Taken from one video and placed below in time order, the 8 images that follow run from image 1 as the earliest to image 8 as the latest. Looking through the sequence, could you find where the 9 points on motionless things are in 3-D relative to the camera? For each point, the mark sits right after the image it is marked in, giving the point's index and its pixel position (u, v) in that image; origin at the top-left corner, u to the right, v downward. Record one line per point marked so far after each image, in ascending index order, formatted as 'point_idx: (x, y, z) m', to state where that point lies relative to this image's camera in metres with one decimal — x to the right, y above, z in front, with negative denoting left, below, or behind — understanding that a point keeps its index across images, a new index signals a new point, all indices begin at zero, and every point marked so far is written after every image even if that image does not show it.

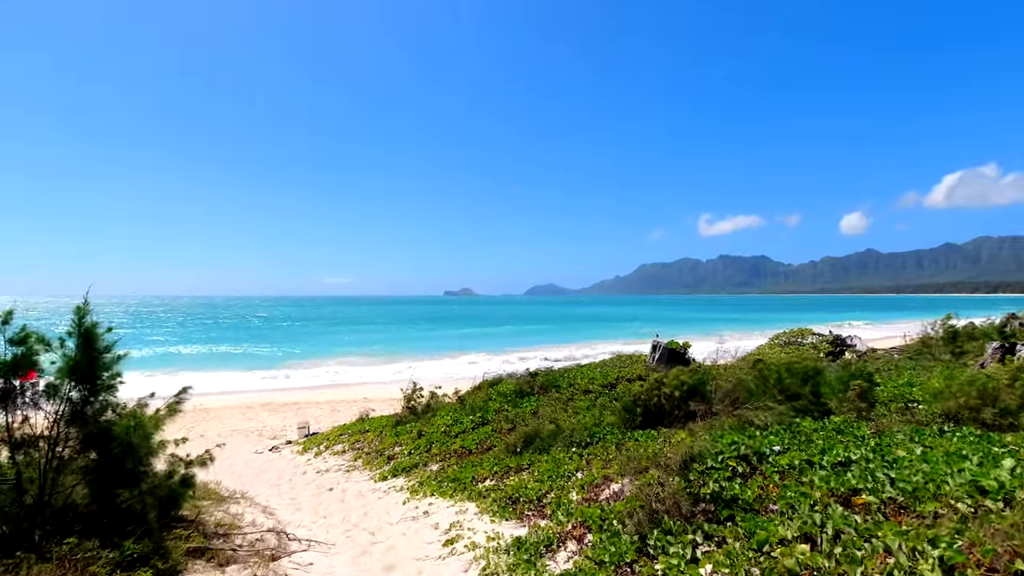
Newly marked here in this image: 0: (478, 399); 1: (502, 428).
0: (-0.9, -3.1, +13.3) m
1: (-0.2, -3.2, +10.9) m
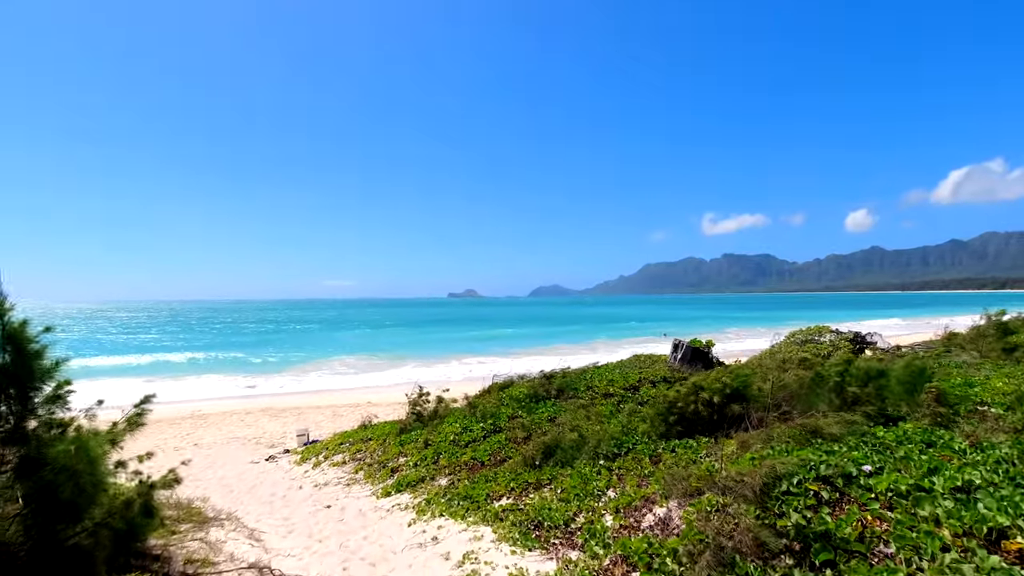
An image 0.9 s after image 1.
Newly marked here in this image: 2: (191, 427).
0: (-0.6, -3.0, +12.2) m
1: (+0.1, -3.1, +9.9) m
2: (-12.4, -5.4, +18.4) m
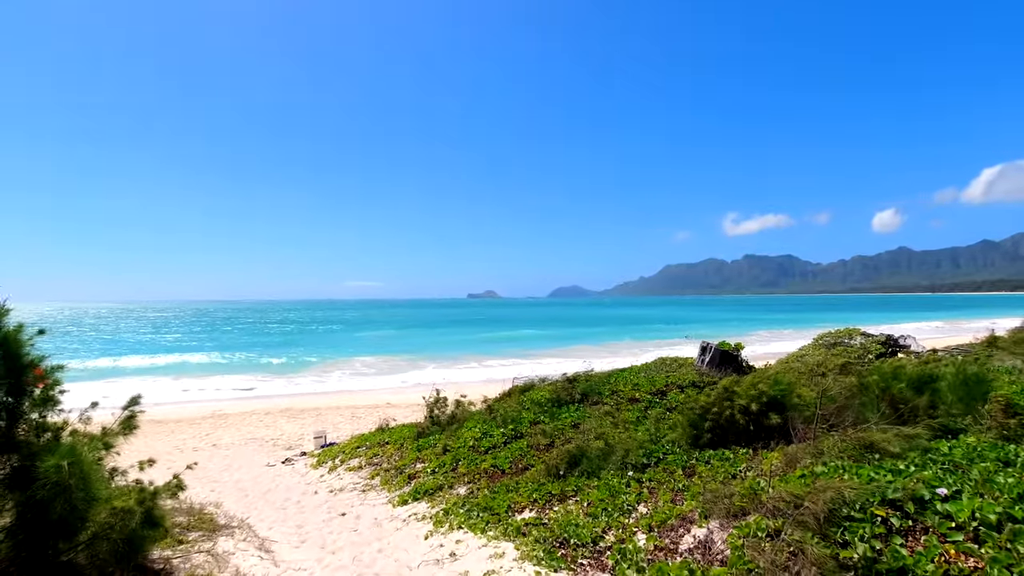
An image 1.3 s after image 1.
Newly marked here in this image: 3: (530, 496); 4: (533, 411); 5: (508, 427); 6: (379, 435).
0: (0.0, -3.0, +11.8) m
1: (+0.6, -3.1, +9.4) m
2: (-11.6, -5.4, +18.4) m
3: (+0.3, -3.2, +7.4) m
4: (+0.5, -2.9, +11.4) m
5: (-0.1, -3.1, +10.6) m
6: (-3.6, -4.0, +13.0) m
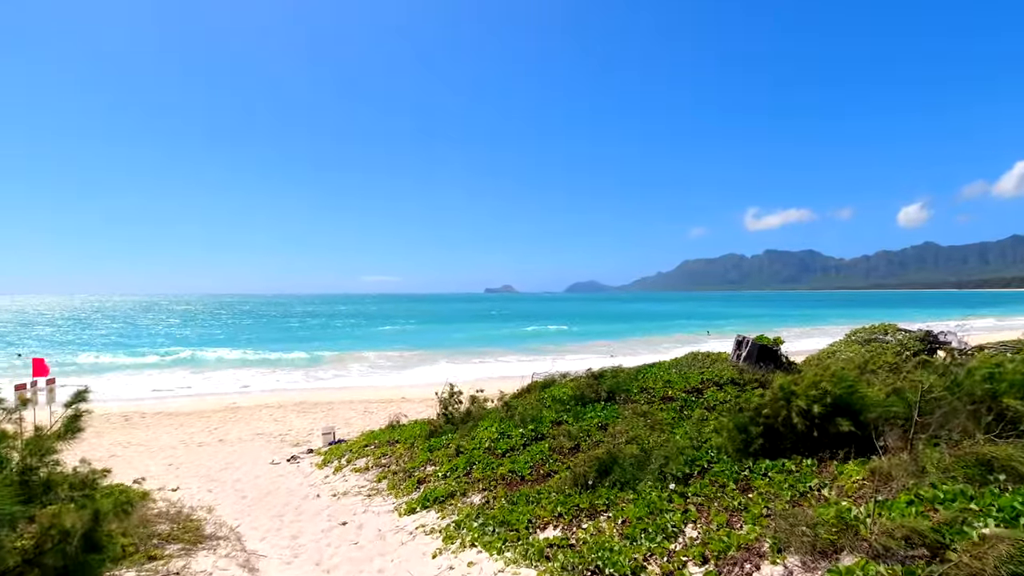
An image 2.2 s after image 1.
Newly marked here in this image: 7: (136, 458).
0: (+0.4, -2.7, +10.8) m
1: (+0.9, -2.8, +8.4) m
2: (-10.9, -5.0, +17.8) m
3: (+0.6, -3.0, +6.4) m
4: (+0.9, -2.6, +10.3) m
5: (+0.3, -2.8, +9.6) m
6: (-3.1, -3.7, +12.1) m
7: (-10.6, -4.8, +13.3) m
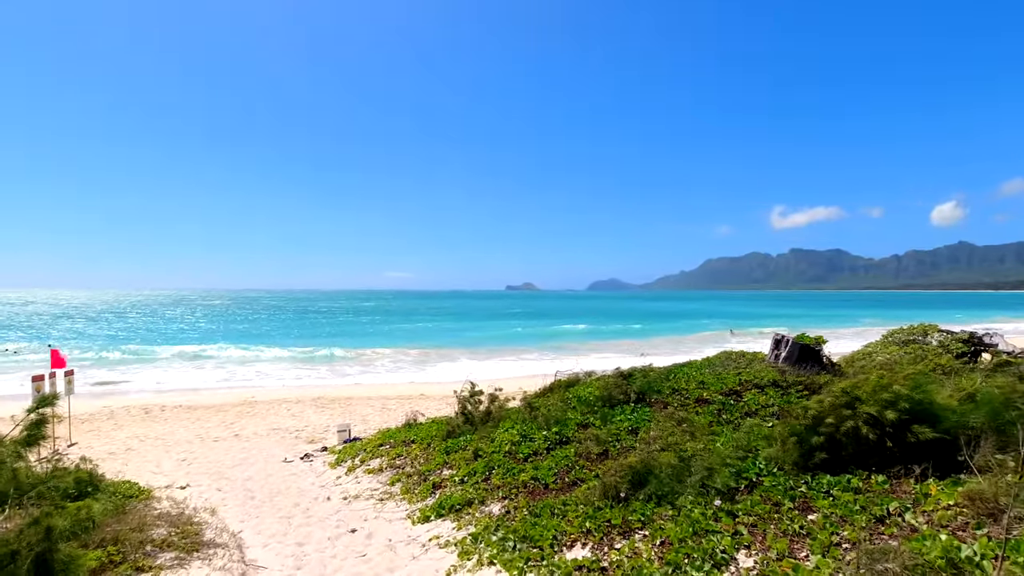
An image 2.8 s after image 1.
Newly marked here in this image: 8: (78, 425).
0: (+0.9, -2.5, +10.1) m
1: (+1.3, -2.7, +7.7) m
2: (-10.2, -4.7, +17.7) m
3: (+0.8, -2.8, +5.7) m
4: (+1.4, -2.5, +9.6) m
5: (+0.7, -2.7, +9.0) m
6: (-2.6, -3.5, +11.6) m
7: (-10.0, -4.5, +13.1) m
8: (-15.0, -4.7, +16.5) m
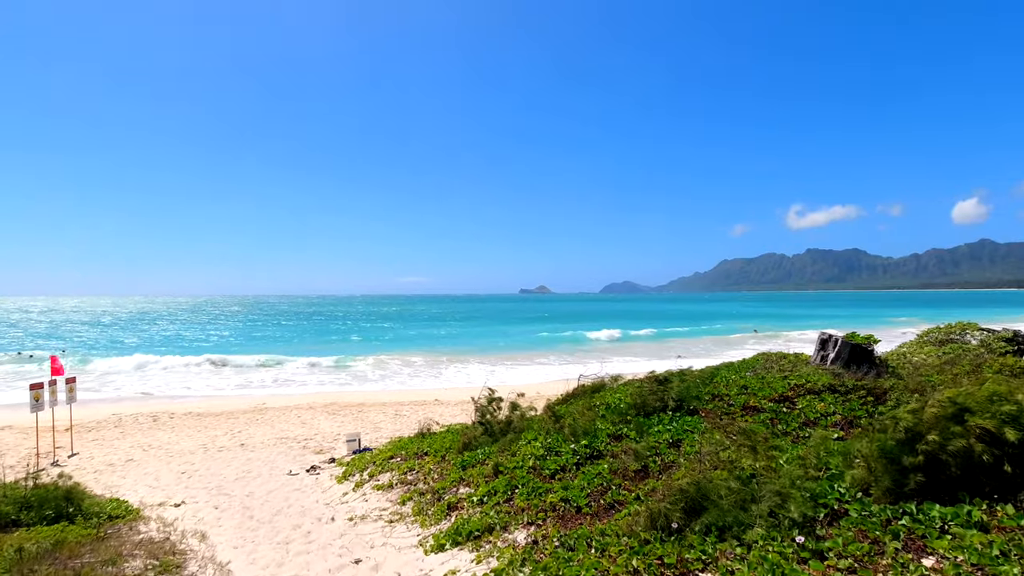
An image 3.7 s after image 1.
0: (+1.3, -2.4, +9.1) m
1: (+1.7, -2.6, +6.7) m
2: (-9.5, -4.8, +17.0) m
3: (+1.1, -2.7, +4.7) m
4: (+1.8, -2.4, +8.6) m
5: (+1.1, -2.6, +8.0) m
6: (-2.1, -3.5, +10.7) m
7: (-9.5, -4.6, +12.4) m
8: (-14.3, -4.9, +15.9) m
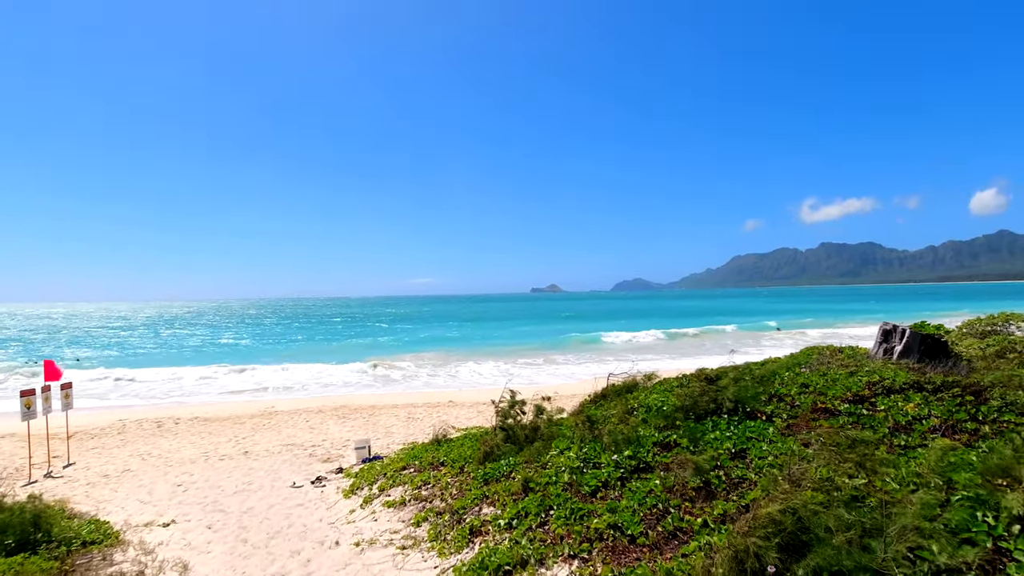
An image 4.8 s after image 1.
0: (+1.8, -2.2, +8.0) m
1: (+2.1, -2.3, +5.5) m
2: (-8.8, -4.7, +16.1) m
3: (+1.5, -2.5, +3.6) m
4: (+2.3, -2.1, +7.4) m
5: (+1.6, -2.3, +6.8) m
6: (-1.6, -3.3, +9.6) m
7: (-8.9, -4.5, +11.5) m
8: (-13.7, -4.9, +15.2) m
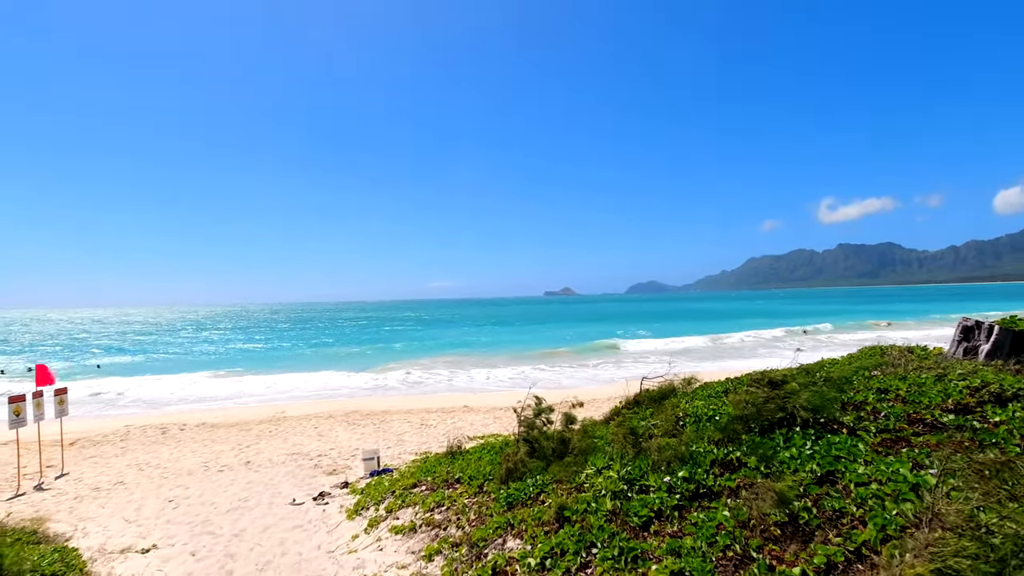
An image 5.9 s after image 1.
0: (+2.2, -2.0, +6.7) m
1: (+2.4, -2.1, +4.3) m
2: (-8.1, -4.7, +15.2) m
3: (+1.7, -2.3, +2.4) m
4: (+2.6, -2.0, +6.2) m
5: (+1.9, -2.2, +5.6) m
6: (-1.1, -3.2, +8.5) m
7: (-8.4, -4.4, +10.6) m
8: (-13.0, -4.9, +14.4) m
